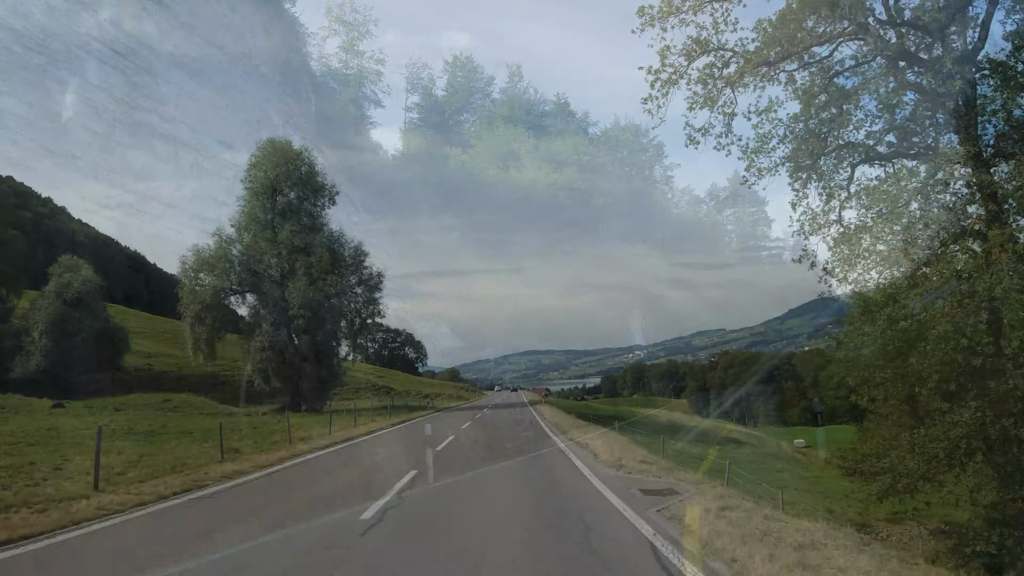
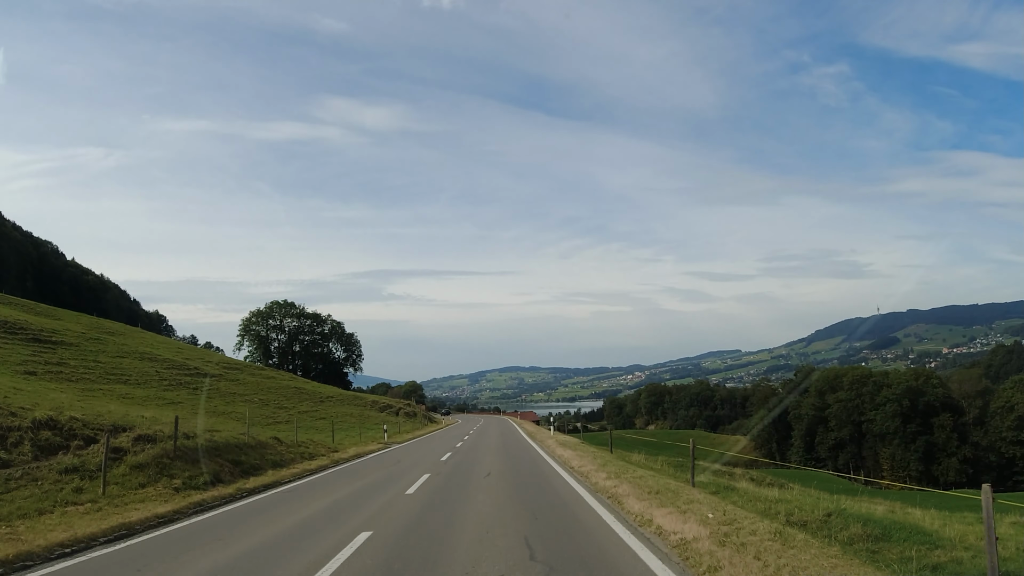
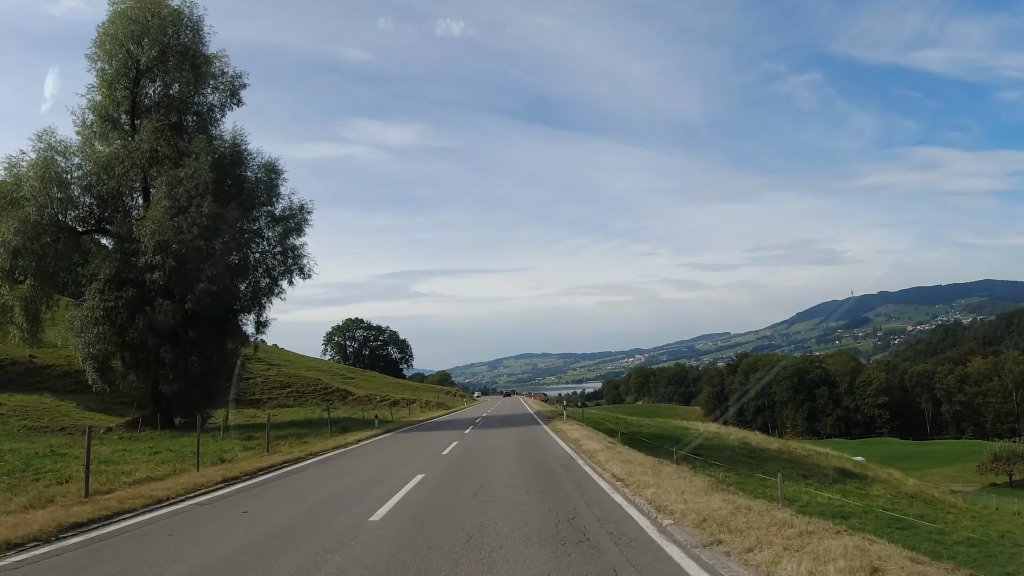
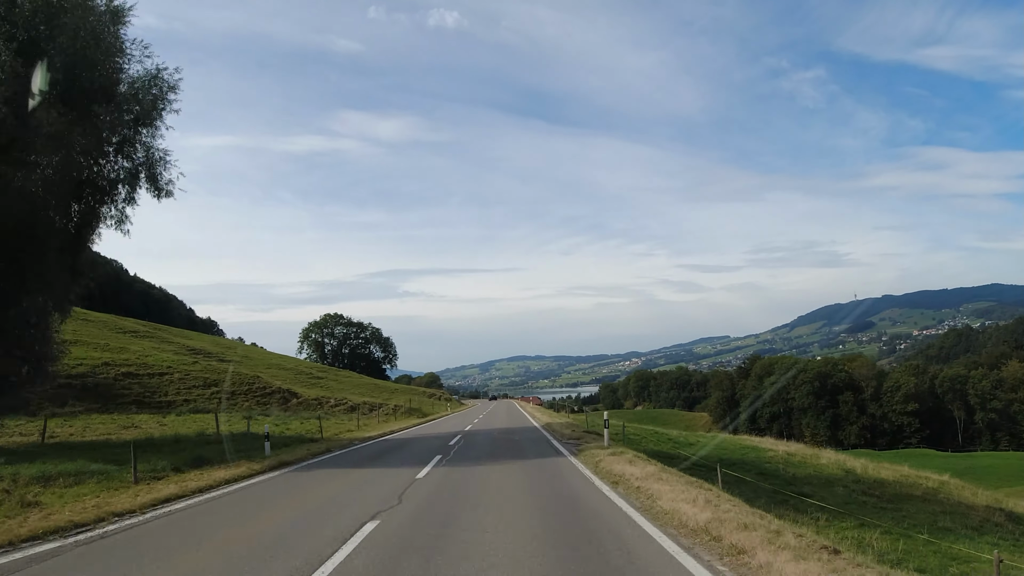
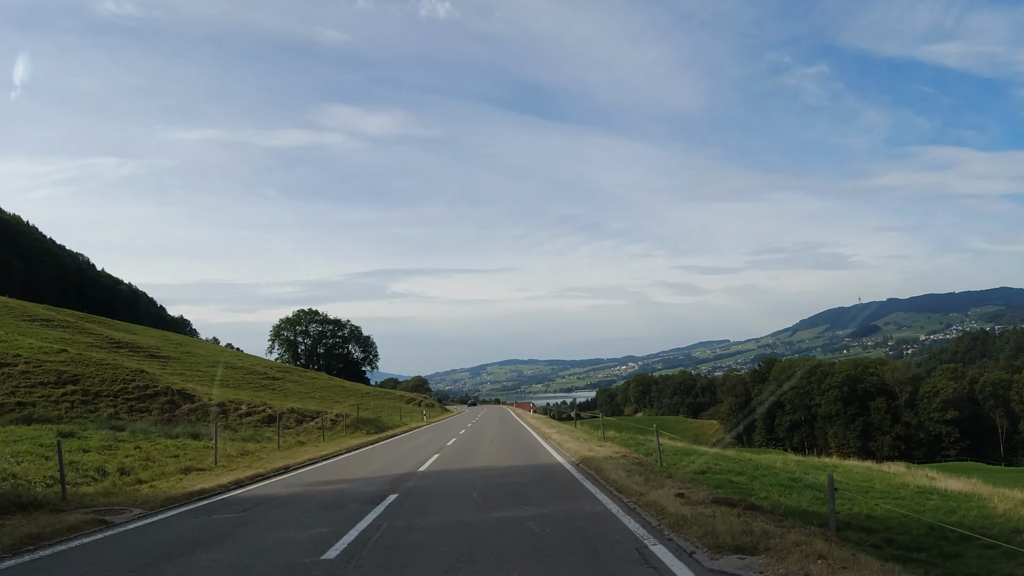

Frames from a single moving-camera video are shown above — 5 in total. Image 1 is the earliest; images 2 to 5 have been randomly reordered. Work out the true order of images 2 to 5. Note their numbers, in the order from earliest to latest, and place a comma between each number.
3, 4, 5, 2
